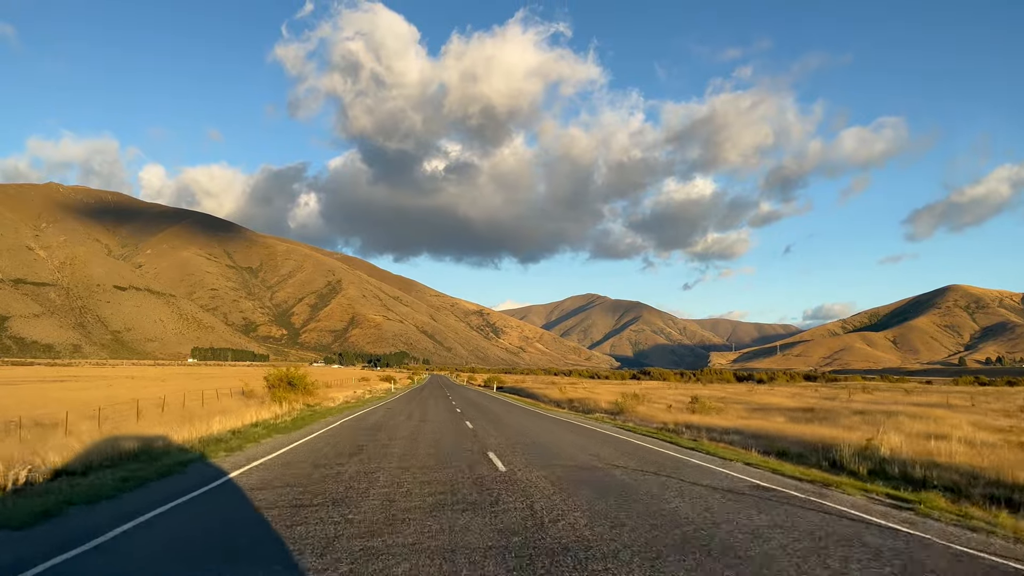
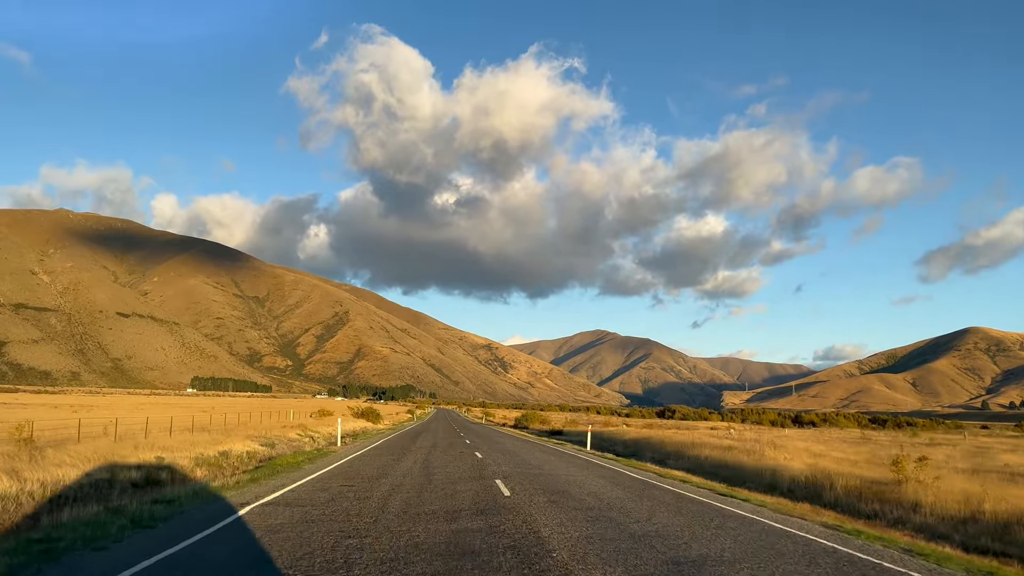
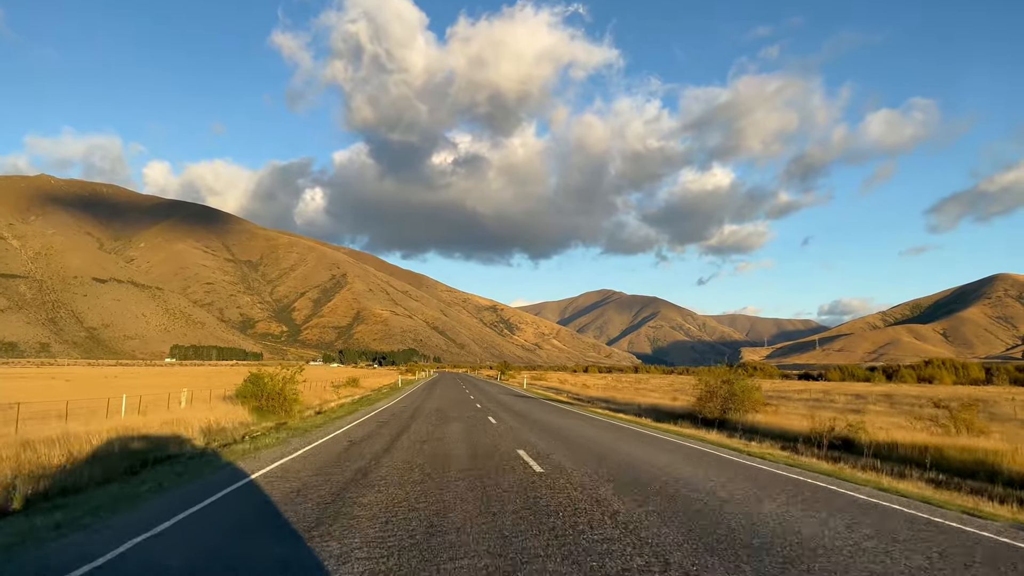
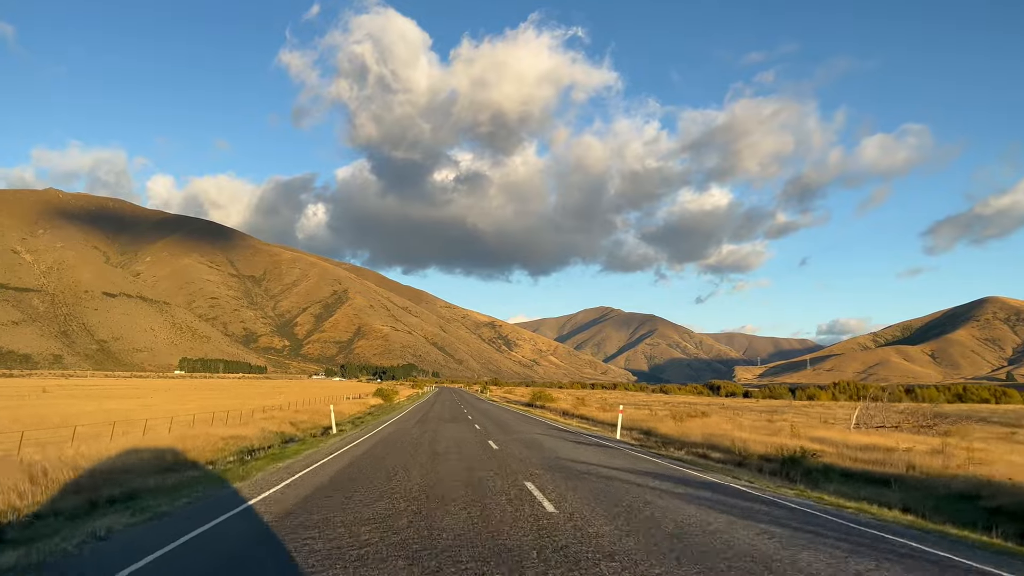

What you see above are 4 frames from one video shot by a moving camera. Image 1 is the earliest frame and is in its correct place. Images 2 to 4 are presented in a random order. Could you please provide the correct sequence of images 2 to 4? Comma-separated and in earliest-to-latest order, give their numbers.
2, 4, 3
